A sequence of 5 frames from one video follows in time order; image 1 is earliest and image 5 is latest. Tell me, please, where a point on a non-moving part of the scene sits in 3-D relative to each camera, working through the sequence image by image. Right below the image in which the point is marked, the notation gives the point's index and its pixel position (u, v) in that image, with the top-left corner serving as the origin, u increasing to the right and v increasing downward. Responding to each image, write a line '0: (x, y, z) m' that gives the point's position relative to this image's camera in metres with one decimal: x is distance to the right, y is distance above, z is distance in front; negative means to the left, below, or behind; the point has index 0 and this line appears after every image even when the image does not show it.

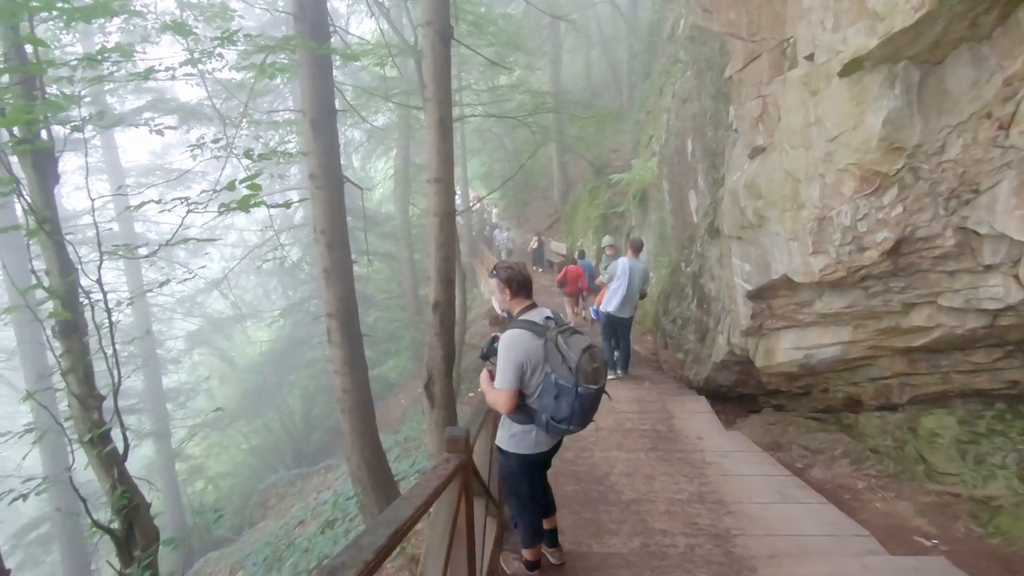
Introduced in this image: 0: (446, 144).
0: (-0.6, +1.3, +5.6) m
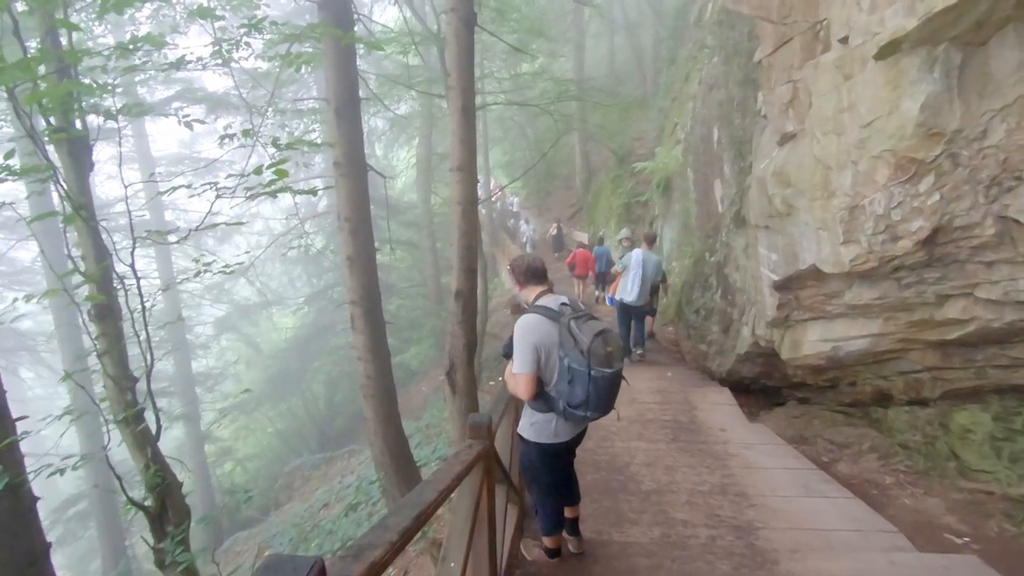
0: (-0.4, +1.4, +5.6) m
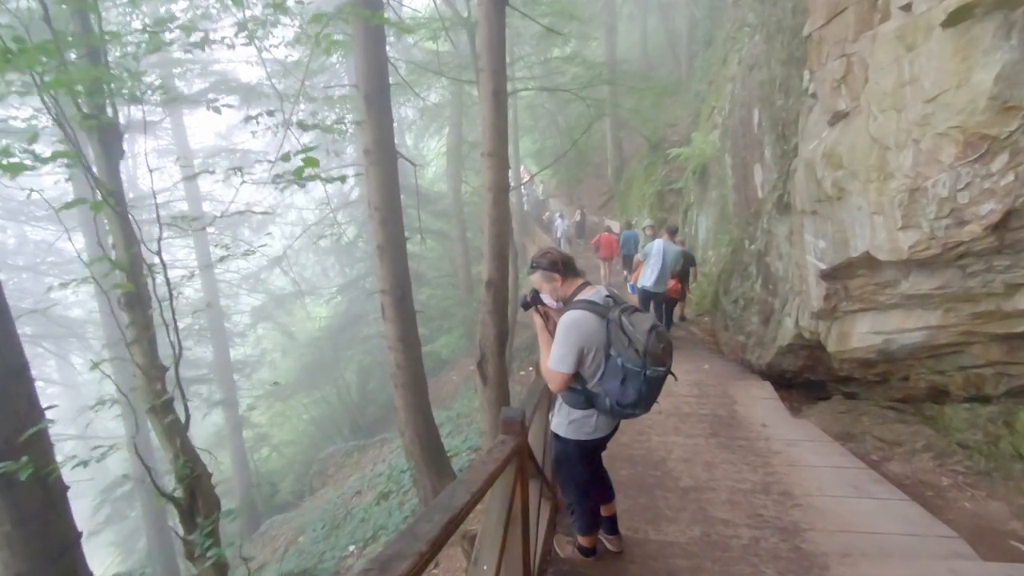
0: (-0.1, +1.5, +5.4) m
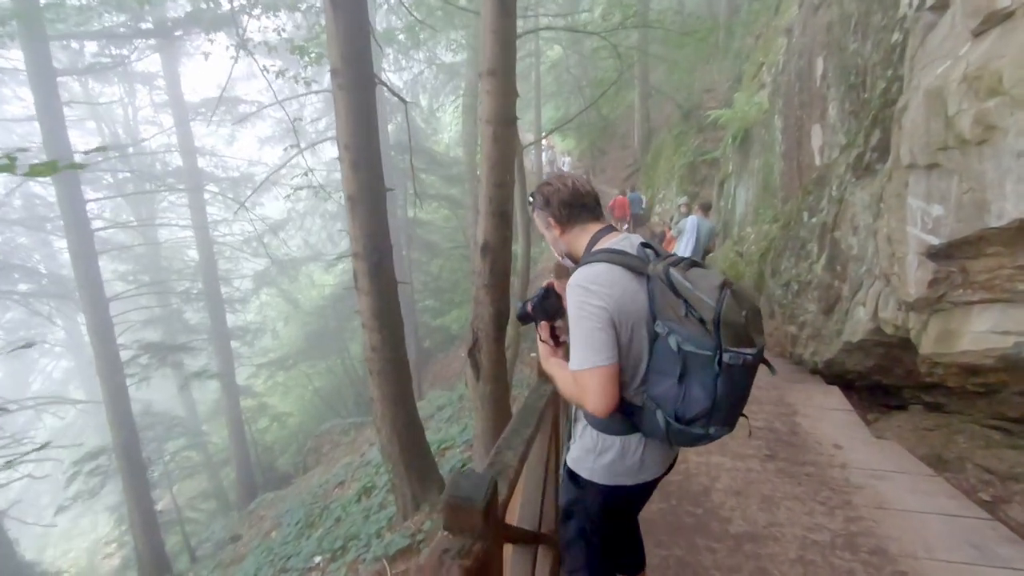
0: (0.0, +1.7, +4.1) m
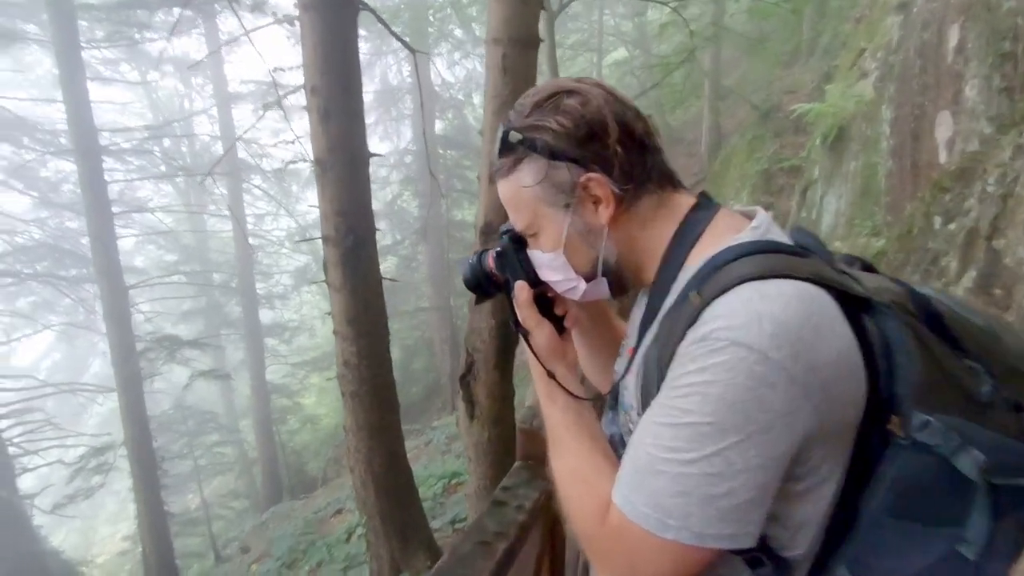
0: (+0.1, +1.7, +2.8) m
